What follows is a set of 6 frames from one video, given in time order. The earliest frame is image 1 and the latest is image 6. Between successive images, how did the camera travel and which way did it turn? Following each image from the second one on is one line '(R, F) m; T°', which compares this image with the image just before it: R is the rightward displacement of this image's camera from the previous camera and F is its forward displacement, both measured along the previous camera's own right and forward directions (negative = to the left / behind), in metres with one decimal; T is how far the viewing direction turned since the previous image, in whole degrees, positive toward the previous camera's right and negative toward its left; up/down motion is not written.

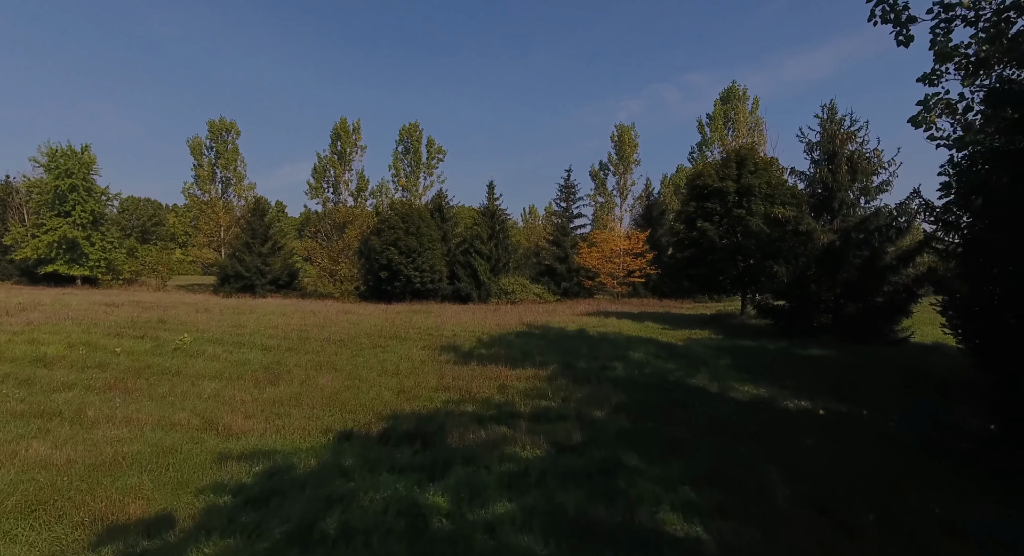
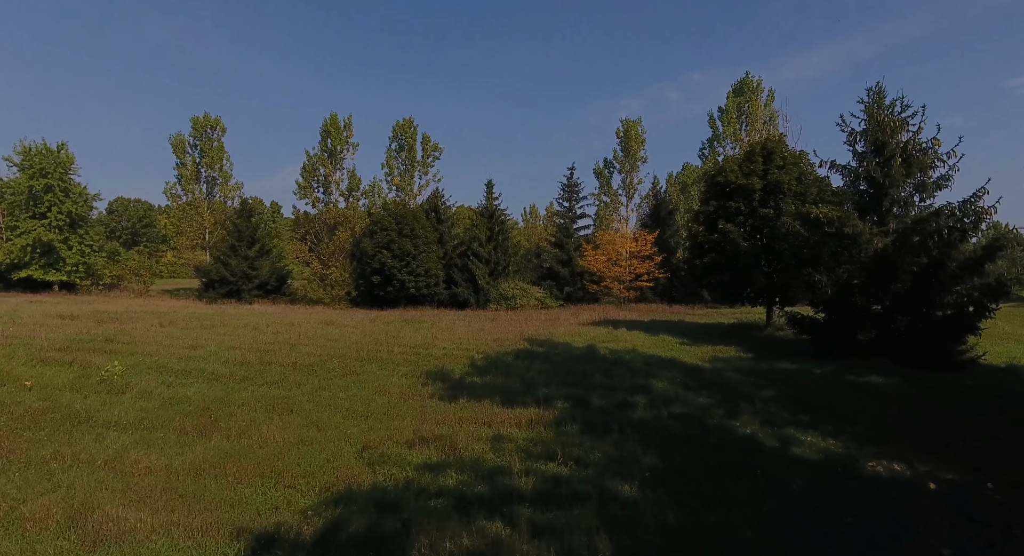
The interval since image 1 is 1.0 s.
(0.0, +2.2) m; 0°
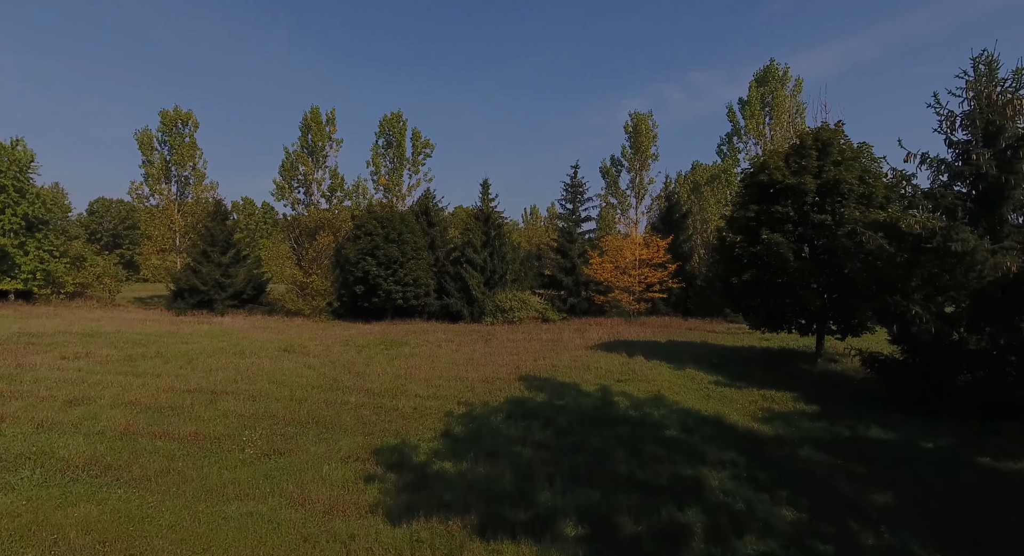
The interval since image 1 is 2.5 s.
(+0.2, +3.6) m; 0°
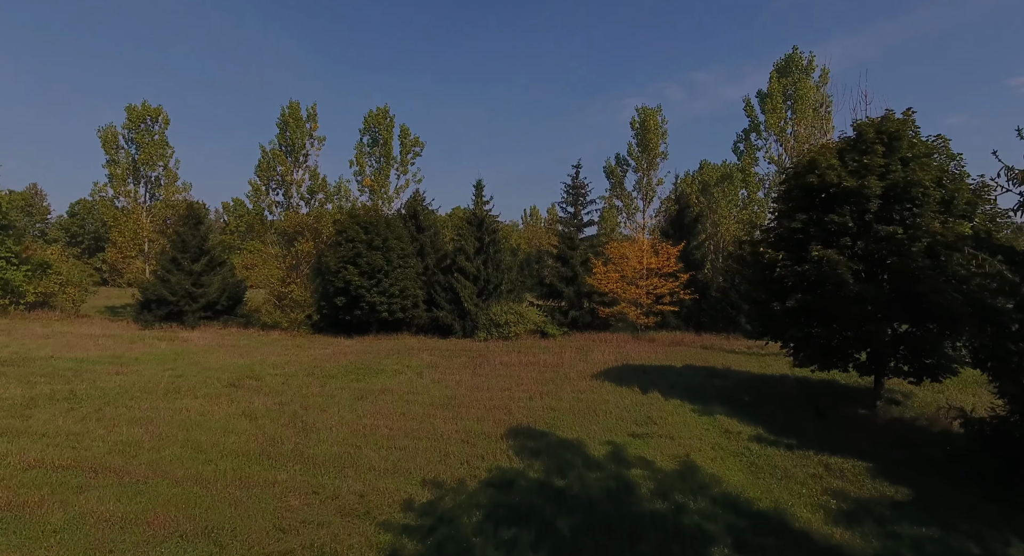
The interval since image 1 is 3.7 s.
(+0.3, +3.0) m; 0°
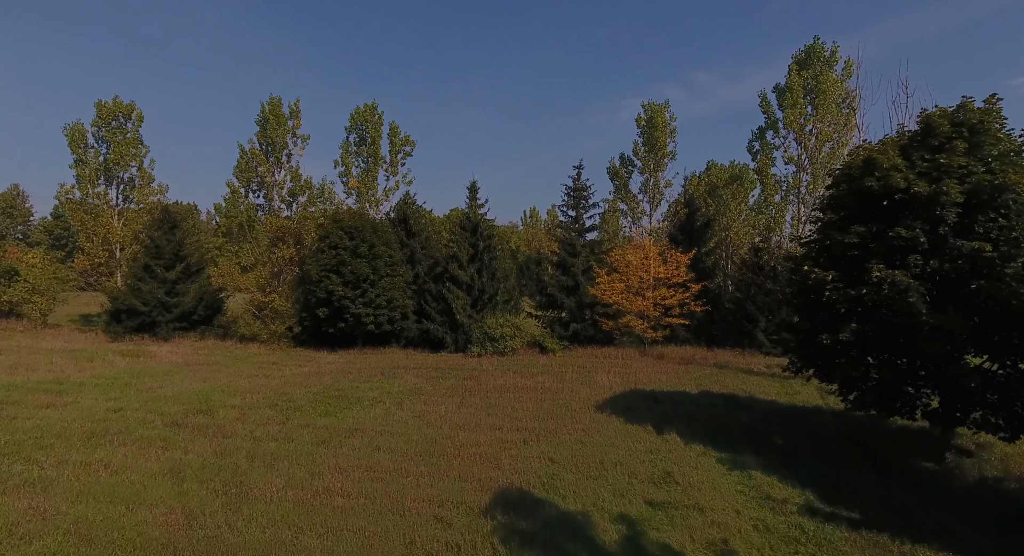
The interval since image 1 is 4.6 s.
(+0.2, +2.4) m; 0°
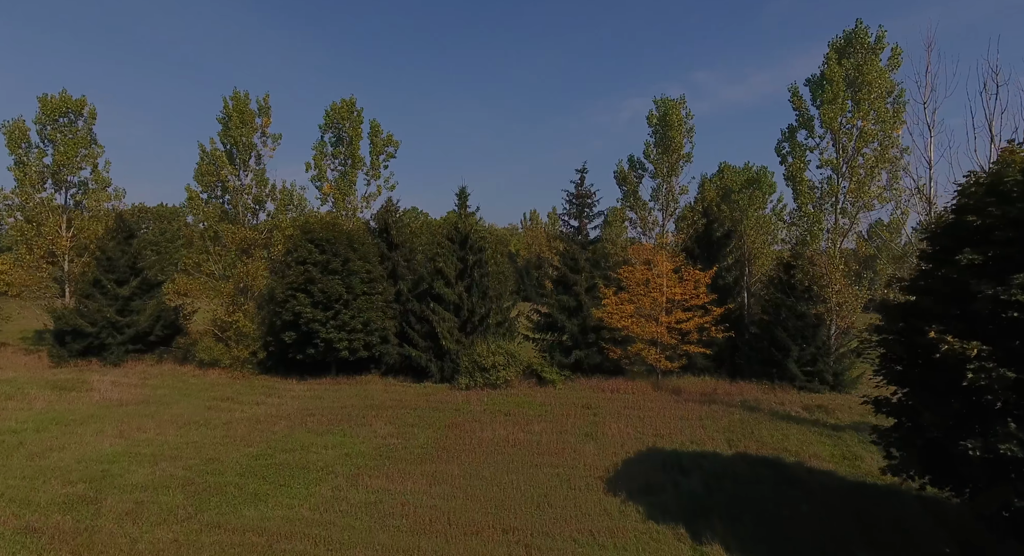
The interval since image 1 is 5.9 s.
(+0.3, +3.6) m; 0°
